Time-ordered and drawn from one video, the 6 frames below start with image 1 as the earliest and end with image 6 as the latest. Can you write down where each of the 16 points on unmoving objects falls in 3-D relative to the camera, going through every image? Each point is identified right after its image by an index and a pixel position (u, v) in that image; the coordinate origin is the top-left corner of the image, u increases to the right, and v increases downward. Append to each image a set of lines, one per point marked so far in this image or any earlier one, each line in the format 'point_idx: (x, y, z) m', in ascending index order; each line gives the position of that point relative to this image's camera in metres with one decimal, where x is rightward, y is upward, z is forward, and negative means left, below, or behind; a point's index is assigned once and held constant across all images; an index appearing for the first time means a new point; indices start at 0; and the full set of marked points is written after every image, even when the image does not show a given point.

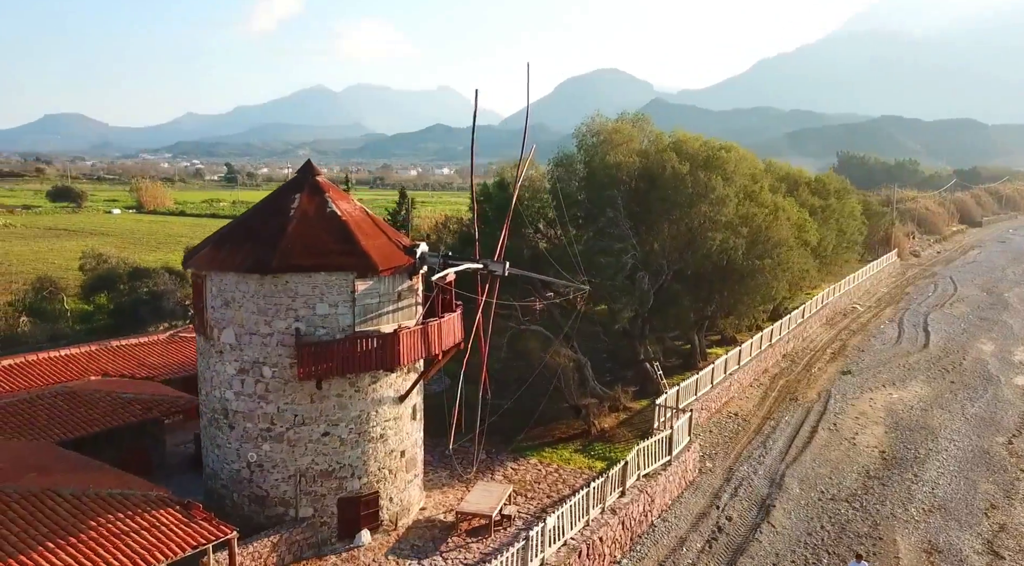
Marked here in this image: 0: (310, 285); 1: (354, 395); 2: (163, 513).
0: (-3.8, 0.0, +15.3) m
1: (-3.1, -2.2, +15.9) m
2: (-6.0, -3.9, +13.9) m
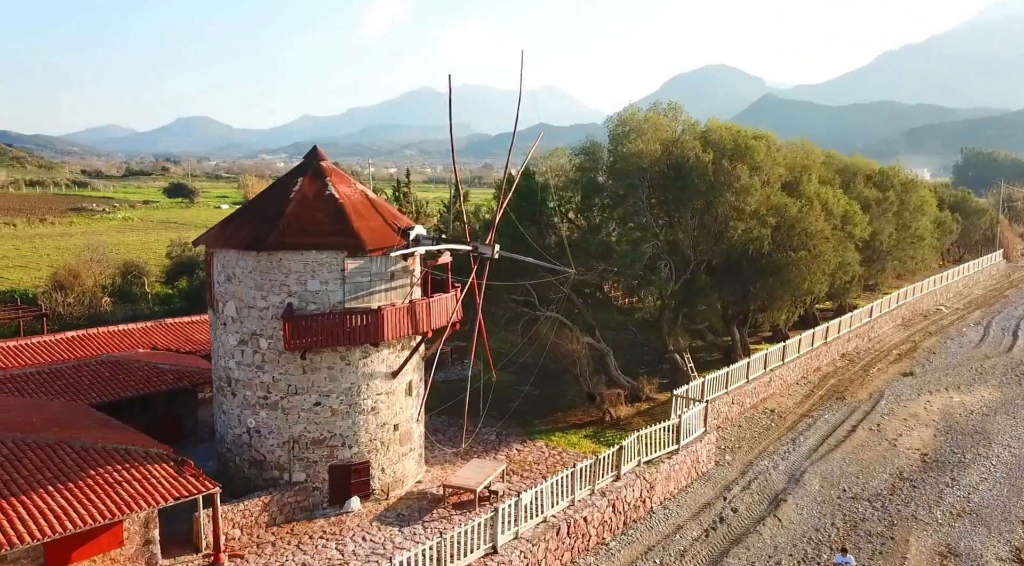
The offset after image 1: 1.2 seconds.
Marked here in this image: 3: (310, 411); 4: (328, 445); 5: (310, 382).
0: (-4.2, +0.4, +16.3) m
1: (-3.5, -1.8, +16.9) m
2: (-6.7, -3.5, +15.2) m
3: (-4.2, -2.7, +16.8) m
4: (-3.9, -3.4, +17.0) m
5: (-4.2, -2.1, +16.7) m
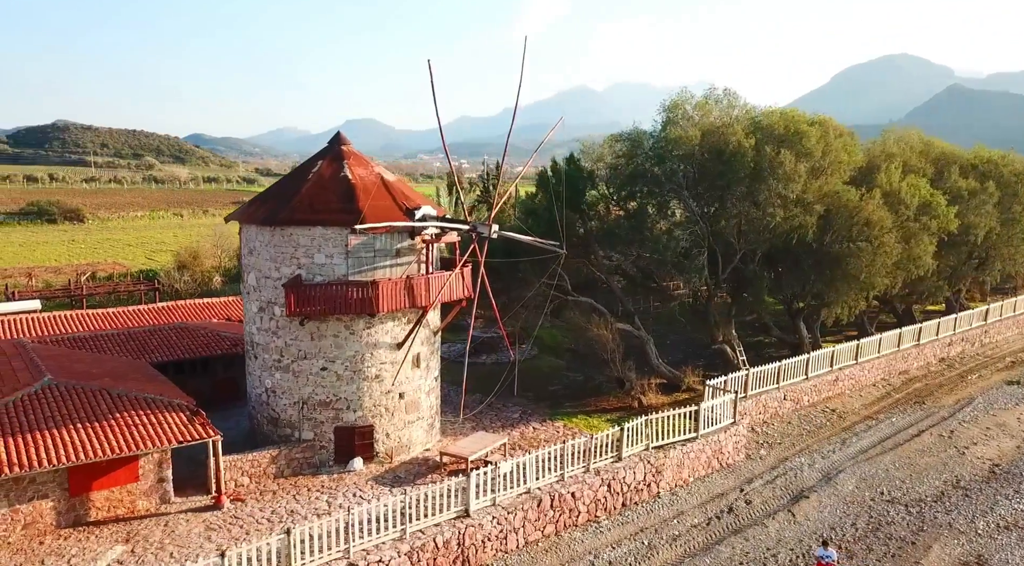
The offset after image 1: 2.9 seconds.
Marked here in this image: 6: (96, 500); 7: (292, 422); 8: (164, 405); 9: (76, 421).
0: (-4.4, +1.0, +17.7) m
1: (-3.7, -1.2, +18.2) m
2: (-7.2, -2.8, +17.1) m
3: (-4.4, -2.1, +18.3) m
4: (-4.1, -2.9, +18.4) m
5: (-4.4, -1.5, +18.2) m
6: (-8.3, -4.3, +16.0) m
7: (-5.1, -3.2, +18.5) m
8: (-7.5, -2.6, +17.4) m
9: (-8.9, -2.8, +16.4) m
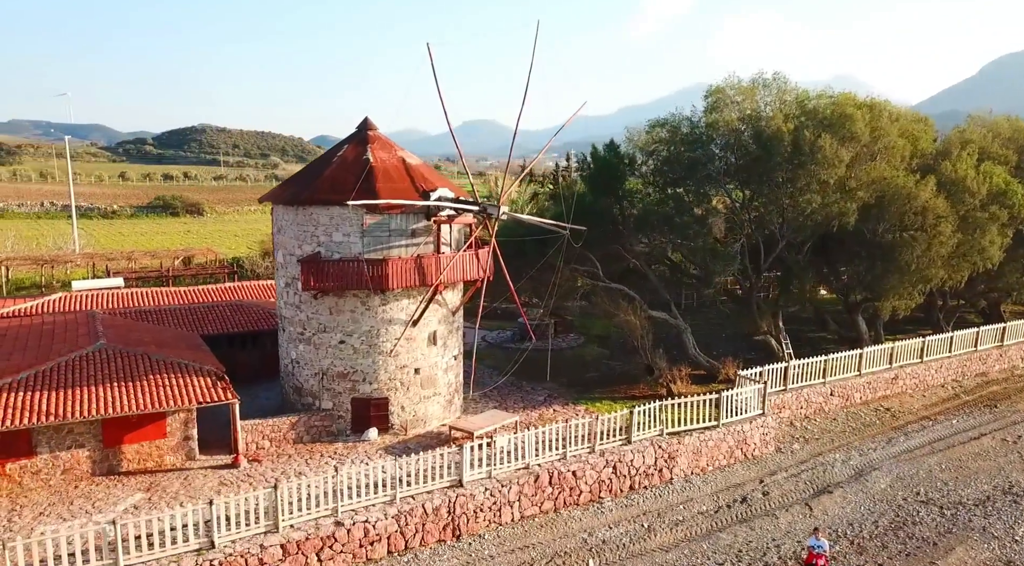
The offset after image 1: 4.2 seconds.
0: (-4.3, +1.5, +18.7) m
1: (-3.5, -0.7, +19.1) m
2: (-7.1, -2.2, +18.5) m
3: (-4.2, -1.5, +19.3) m
4: (-3.9, -2.3, +19.3) m
5: (-4.2, -0.9, +19.1) m
6: (-8.4, -3.7, +17.6) m
7: (-4.8, -2.6, +19.6) m
8: (-7.4, -2.0, +18.9) m
9: (-8.9, -2.2, +18.1) m
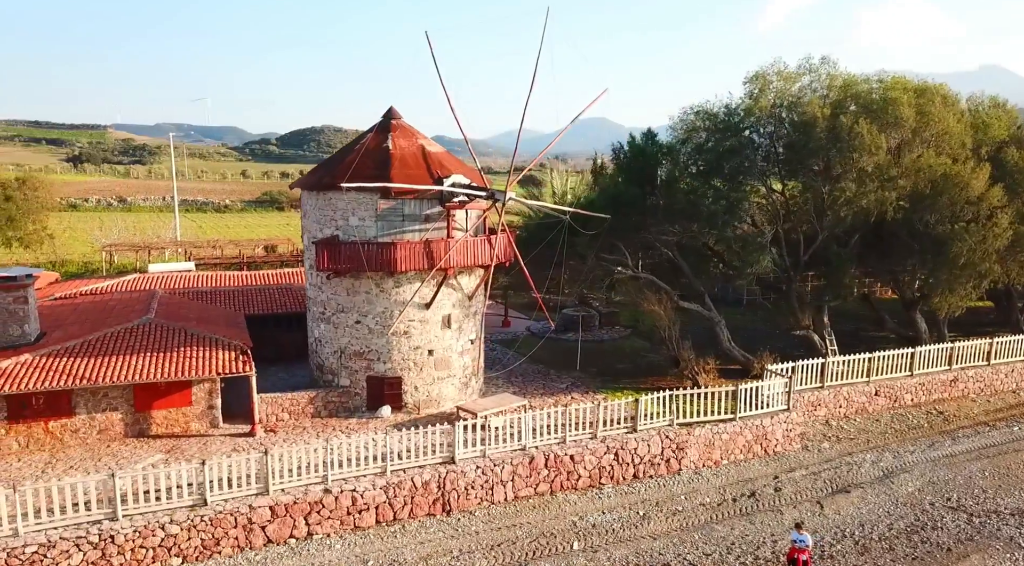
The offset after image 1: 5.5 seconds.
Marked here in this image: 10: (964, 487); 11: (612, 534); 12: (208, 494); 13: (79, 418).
0: (-4.0, +2.0, +19.6) m
1: (-3.3, -0.3, +19.8) m
2: (-7.0, -1.7, +19.8) m
3: (-4.0, -1.1, +20.1) m
4: (-3.7, -1.9, +20.1) m
5: (-4.0, -0.5, +20.0) m
6: (-8.4, -3.2, +19.0) m
7: (-4.6, -2.2, +20.5) m
8: (-7.2, -1.5, +20.1) m
9: (-8.8, -1.6, +19.6) m
10: (+11.0, -4.9, +19.5) m
11: (+2.1, -5.2, +16.8) m
12: (-5.8, -4.0, +15.3) m
13: (-9.9, -3.1, +18.5) m
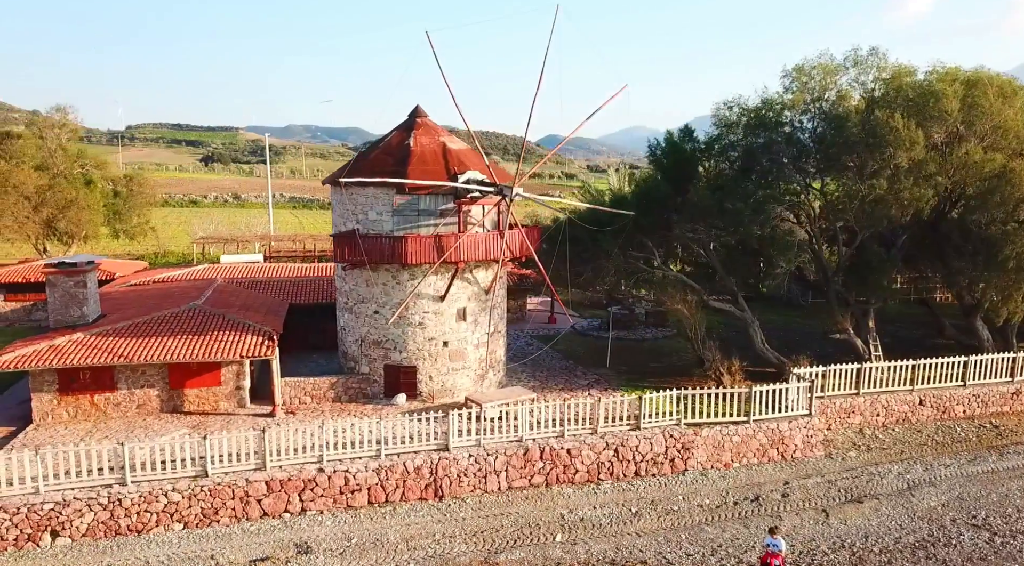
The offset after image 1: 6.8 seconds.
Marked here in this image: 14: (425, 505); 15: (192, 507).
0: (-3.7, +2.2, +20.4) m
1: (-3.0, -0.1, +20.5) m
2: (-6.7, -1.4, +21.0) m
3: (-3.6, -0.9, +20.9) m
4: (-3.3, -1.7, +20.9) m
5: (-3.6, -0.3, +20.8) m
6: (-8.2, -2.8, +20.5) m
7: (-4.2, -2.0, +21.5) m
8: (-6.9, -1.2, +21.4) m
9: (-8.5, -1.3, +21.1) m
10: (+11.0, -5.0, +18.2) m
11: (+1.8, -5.1, +16.8) m
12: (-6.1, -3.7, +16.4) m
13: (-9.8, -2.8, +20.2) m
14: (-1.9, -4.8, +17.3) m
15: (-6.4, -4.5, +16.1) m
